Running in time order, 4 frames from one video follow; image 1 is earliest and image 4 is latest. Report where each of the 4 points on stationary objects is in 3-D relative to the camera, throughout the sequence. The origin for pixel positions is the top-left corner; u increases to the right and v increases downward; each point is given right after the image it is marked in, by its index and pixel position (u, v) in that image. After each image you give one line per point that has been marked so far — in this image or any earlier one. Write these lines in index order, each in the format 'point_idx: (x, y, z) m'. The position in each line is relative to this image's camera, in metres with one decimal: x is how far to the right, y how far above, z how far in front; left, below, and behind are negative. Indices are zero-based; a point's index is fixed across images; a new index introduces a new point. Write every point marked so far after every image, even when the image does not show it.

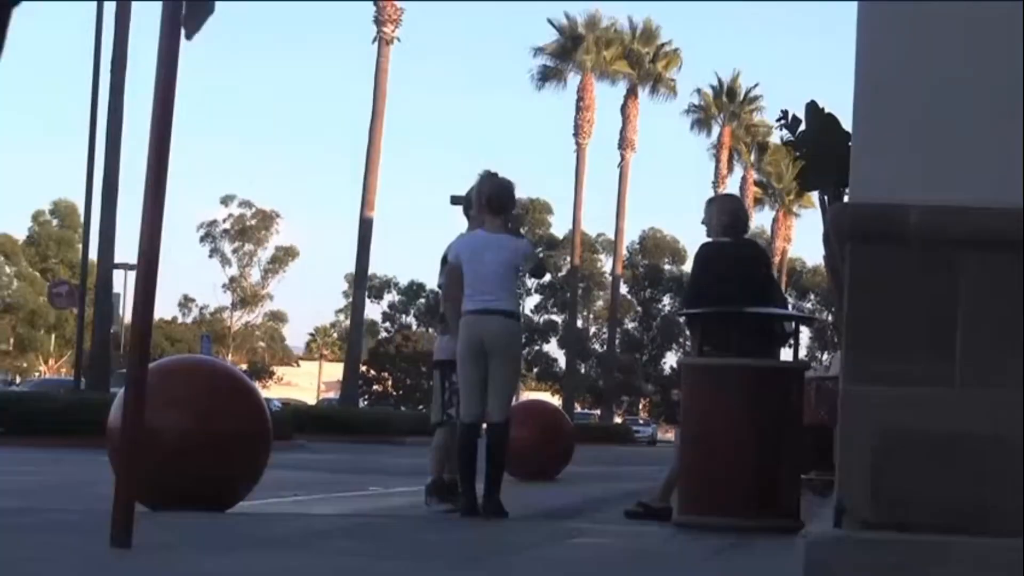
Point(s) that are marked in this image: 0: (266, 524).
0: (-1.1, -1.0, +6.0) m
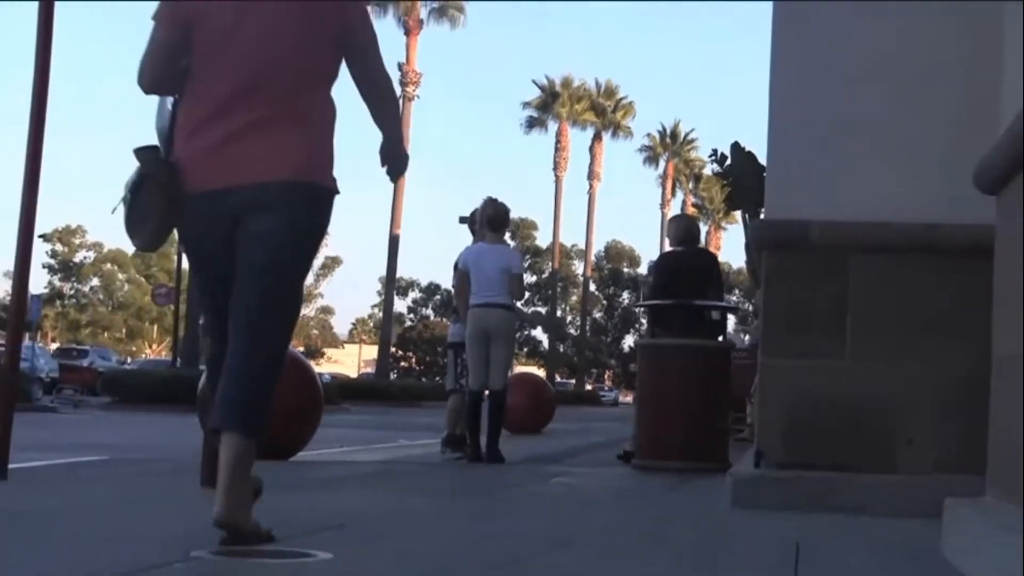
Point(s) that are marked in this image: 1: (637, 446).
0: (-1.1, -1.0, +7.4) m
1: (+0.7, -1.0, +8.5) m
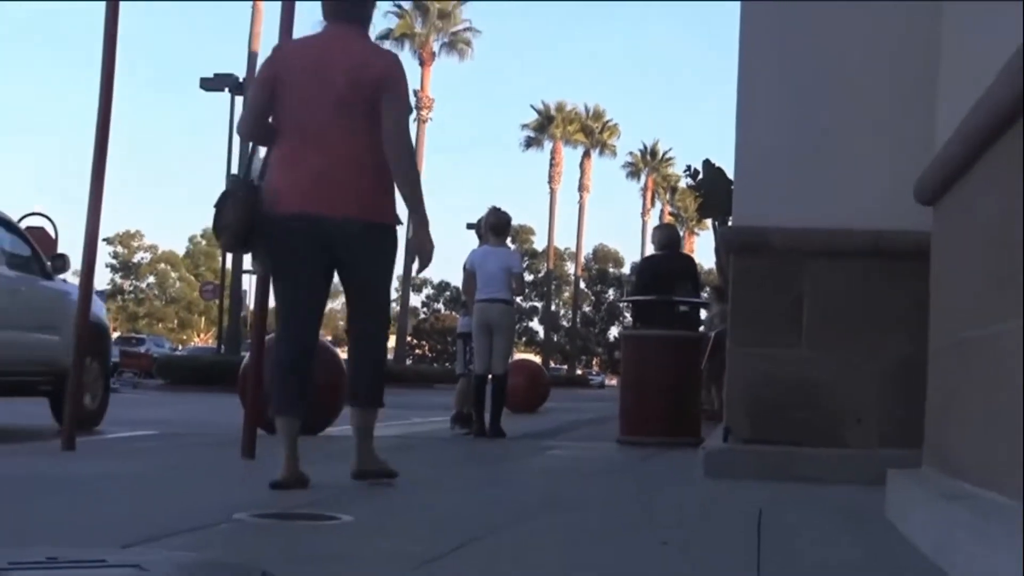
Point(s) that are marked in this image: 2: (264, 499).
0: (-1.0, -1.0, +8.3) m
1: (+0.7, -0.9, +9.4) m
2: (-1.2, -1.0, +6.6) m
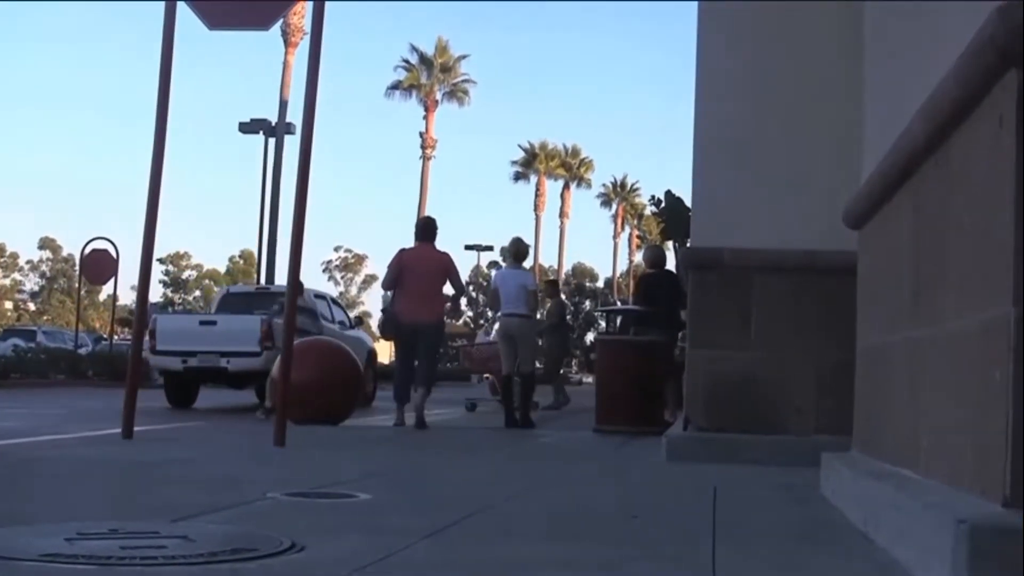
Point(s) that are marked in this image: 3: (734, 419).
0: (-1.1, -1.0, +9.5) m
1: (+0.7, -1.0, +10.6) m
2: (-1.2, -1.1, +7.8) m
3: (+1.3, -0.8, +8.0) m
